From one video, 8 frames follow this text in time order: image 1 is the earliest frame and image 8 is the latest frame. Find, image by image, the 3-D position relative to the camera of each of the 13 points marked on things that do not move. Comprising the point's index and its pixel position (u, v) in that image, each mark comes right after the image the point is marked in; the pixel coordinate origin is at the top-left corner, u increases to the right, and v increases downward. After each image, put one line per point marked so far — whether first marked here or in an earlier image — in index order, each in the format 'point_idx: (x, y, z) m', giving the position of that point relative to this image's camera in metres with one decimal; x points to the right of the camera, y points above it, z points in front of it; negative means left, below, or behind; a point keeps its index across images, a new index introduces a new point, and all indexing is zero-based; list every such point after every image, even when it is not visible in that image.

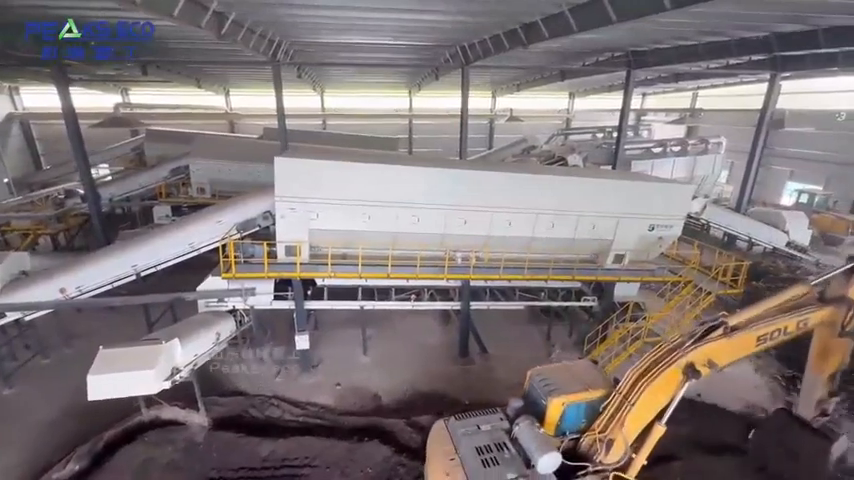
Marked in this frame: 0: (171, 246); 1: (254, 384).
0: (-6.5, -0.1, +9.9) m
1: (-4.5, -3.8, +10.4) m
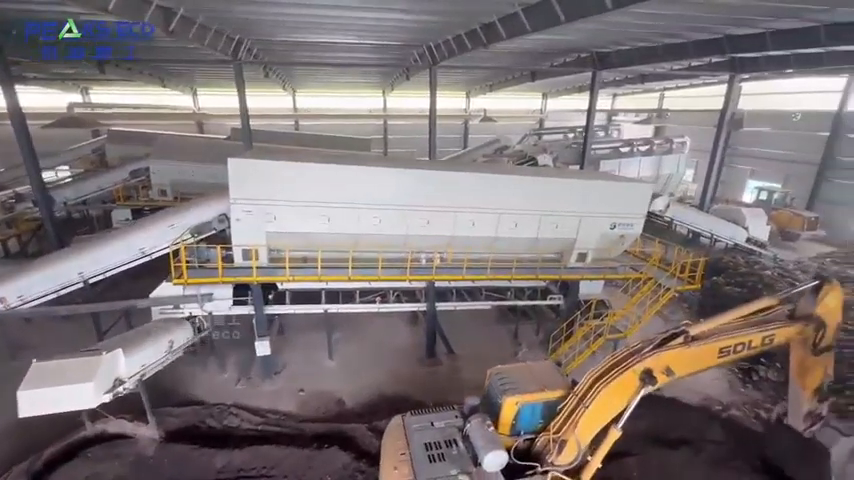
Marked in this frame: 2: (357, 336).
0: (-7.4, -0.3, +9.5) m
1: (-5.5, -3.9, +10.1) m
2: (-2.2, -3.0, +12.5) m
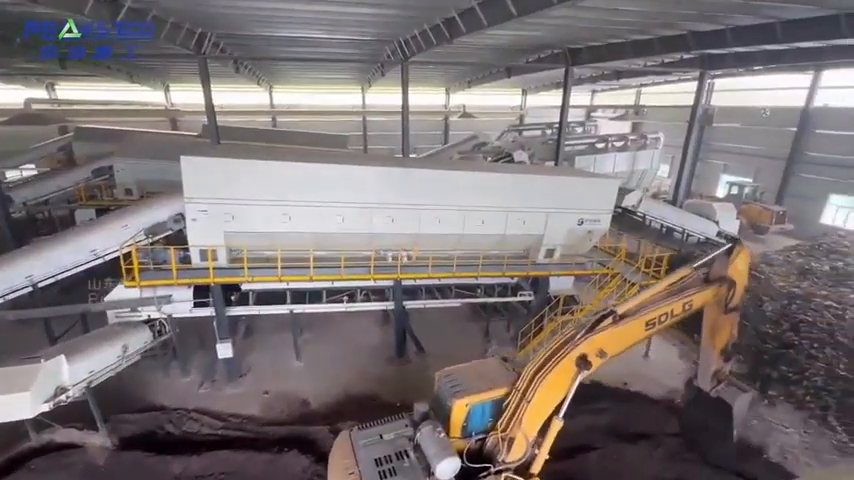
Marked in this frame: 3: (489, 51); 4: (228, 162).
0: (-8.3, -0.3, +9.1) m
1: (-6.3, -3.9, +9.8) m
2: (-3.1, -3.0, +12.3) m
3: (+2.9, +8.3, +17.3) m
4: (-4.4, +1.7, +8.7) m
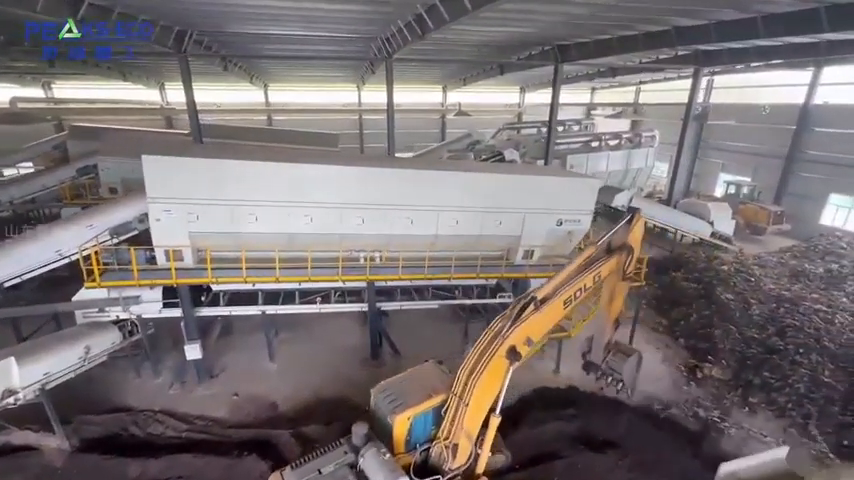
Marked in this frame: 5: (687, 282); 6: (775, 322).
0: (-9.0, -0.3, +9.0) m
1: (-7.0, -3.9, +9.7) m
2: (-3.8, -3.0, +12.2) m
3: (+2.3, +8.3, +17.0) m
4: (-5.1, +1.7, +8.6) m
5: (+9.5, -1.5, +14.3) m
6: (+10.3, -2.4, +11.6) m
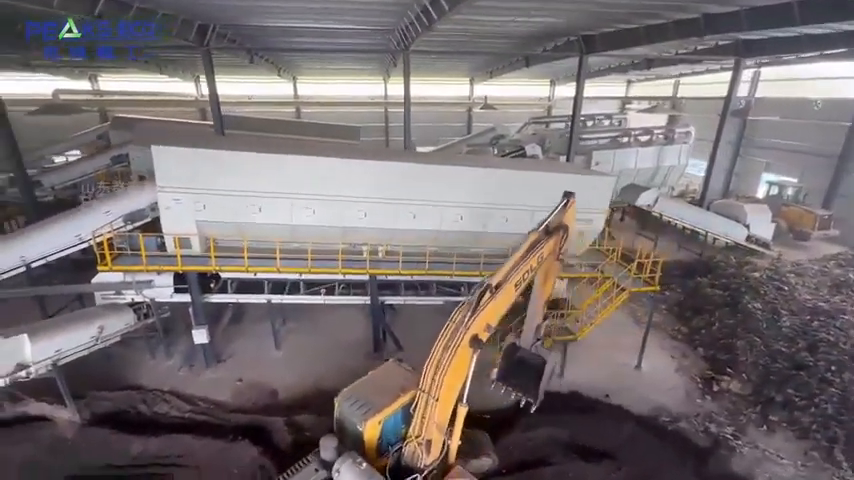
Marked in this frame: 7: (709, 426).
0: (-9.0, +0.1, +9.6) m
1: (-7.1, -3.6, +10.2) m
2: (-3.7, -2.7, +12.4) m
3: (+3.1, +8.5, +16.6) m
4: (-5.1, +2.0, +8.8) m
5: (+9.8, -1.6, +13.4) m
6: (+10.4, -2.6, +10.7) m
7: (+6.5, -4.3, +9.1) m
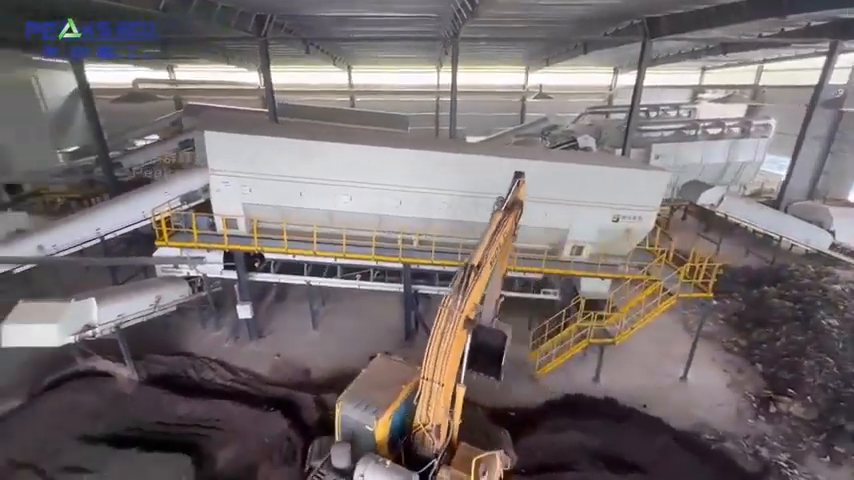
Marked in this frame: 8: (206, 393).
0: (-8.1, +0.7, +10.6) m
1: (-6.3, -3.0, +11.1) m
2: (-2.6, -2.3, +12.8) m
3: (+5.2, +8.7, +15.8) m
4: (-4.3, +2.4, +9.3) m
5: (+10.9, -1.8, +12.1) m
6: (+11.1, -2.9, +9.4) m
7: (+7.0, -4.4, +8.2) m
8: (-5.3, -3.7, +9.5) m
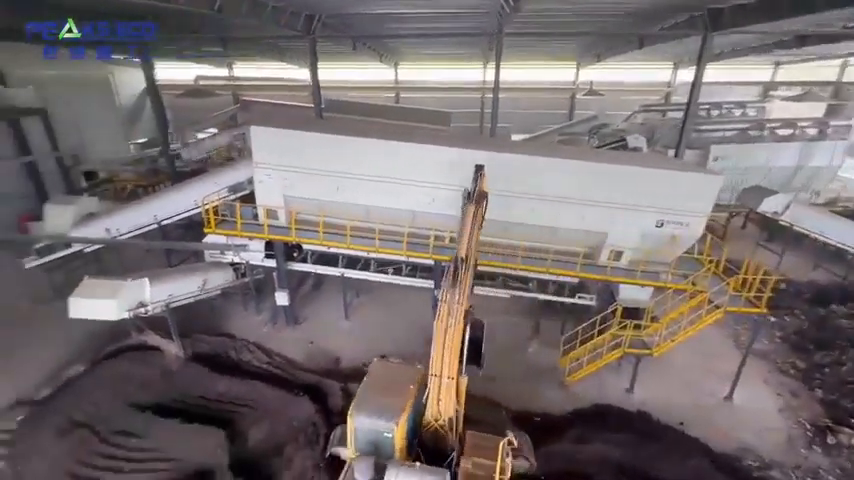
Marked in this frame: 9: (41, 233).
0: (-7.2, +1.1, +11.4) m
1: (-5.5, -2.7, +11.7) m
2: (-1.6, -2.1, +13.0) m
3: (+6.9, +8.5, +15.1) m
4: (-3.4, +2.7, +9.7) m
5: (+11.8, -2.2, +10.9) m
6: (+11.7, -3.3, +8.2) m
7: (+7.4, -4.7, +7.5) m
8: (-4.7, -3.4, +10.1) m
9: (-11.6, +0.2, +11.9) m
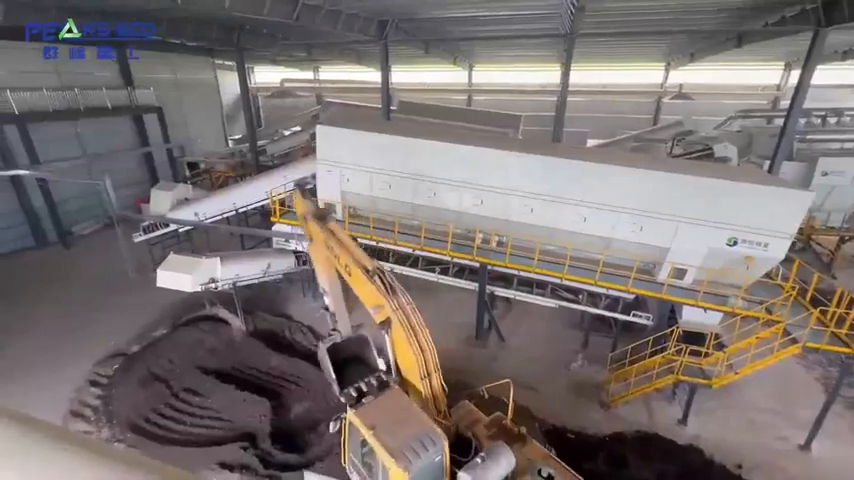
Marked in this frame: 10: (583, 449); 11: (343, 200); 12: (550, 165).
0: (-5.5, +1.6, +12.7) m
1: (-4.1, -2.3, +12.7) m
2: (0.0, -2.1, +13.3) m
3: (+9.4, +7.9, +13.8) m
4: (-2.1, +2.8, +10.3) m
5: (+12.7, -3.1, +8.9) m
6: (+12.1, -4.1, +6.2) m
7: (+7.7, -5.2, +6.3) m
8: (-3.7, -3.1, +10.9) m
9: (-9.9, +1.0, +13.9) m
10: (+3.3, -4.4, +8.3) m
11: (-2.4, +1.2, +11.2) m
12: (+2.9, +1.7, +9.1) m
